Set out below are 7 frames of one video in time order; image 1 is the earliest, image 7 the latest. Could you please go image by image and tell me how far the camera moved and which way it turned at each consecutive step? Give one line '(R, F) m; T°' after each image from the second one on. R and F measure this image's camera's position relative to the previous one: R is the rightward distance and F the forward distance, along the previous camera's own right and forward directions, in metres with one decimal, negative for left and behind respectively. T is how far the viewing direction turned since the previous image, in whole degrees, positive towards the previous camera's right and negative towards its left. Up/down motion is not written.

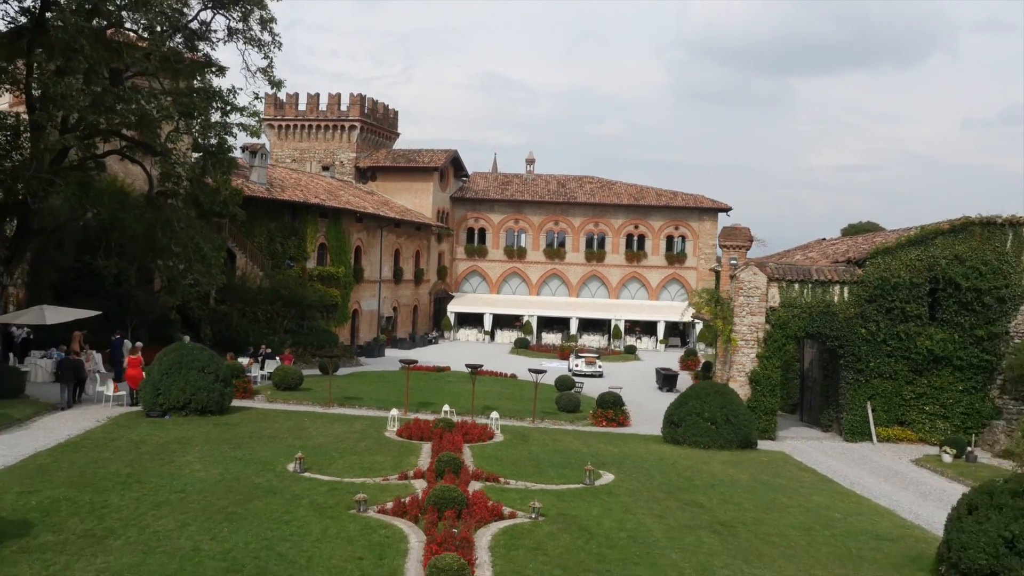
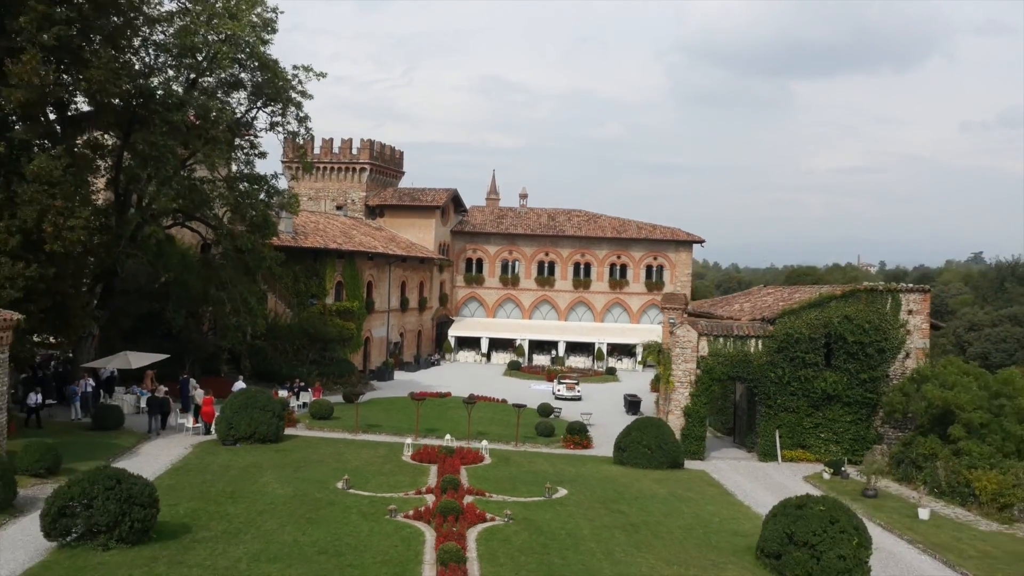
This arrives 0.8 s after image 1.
(+0.3, -4.0) m; 0°
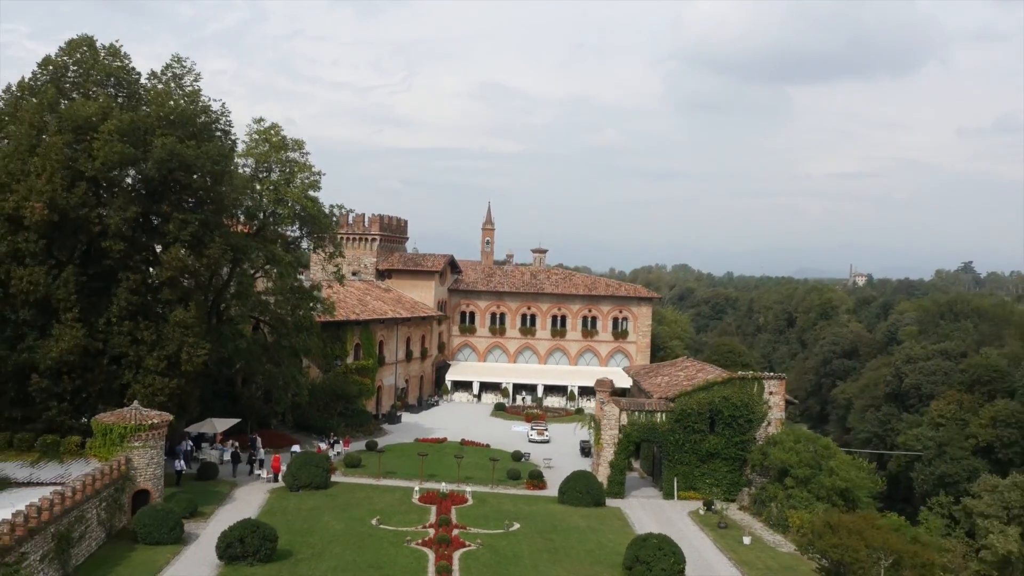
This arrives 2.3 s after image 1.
(+0.8, -7.6) m; 0°
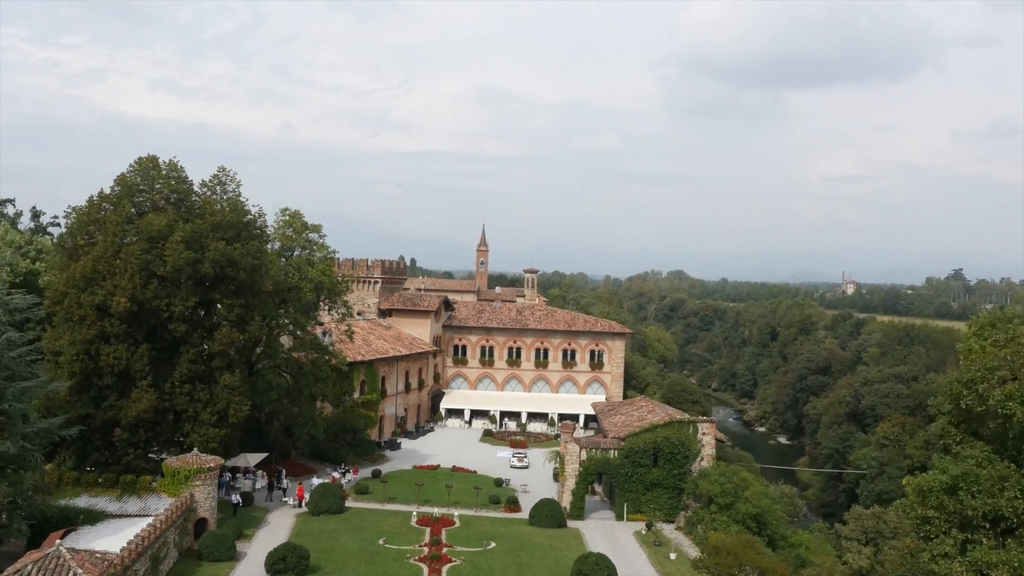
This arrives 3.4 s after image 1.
(+0.7, -5.8) m; 0°
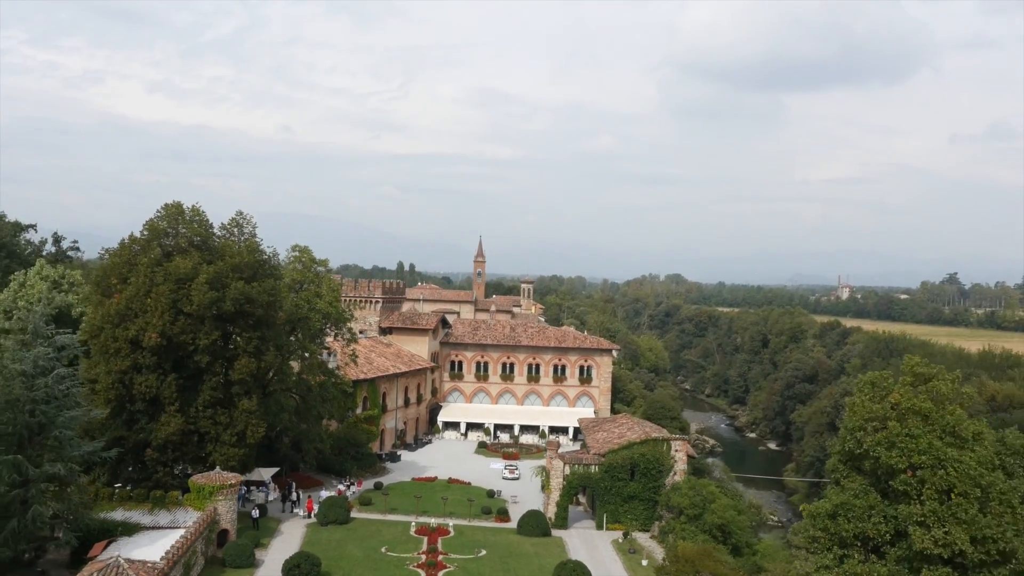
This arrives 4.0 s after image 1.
(+0.4, -3.2) m; 0°
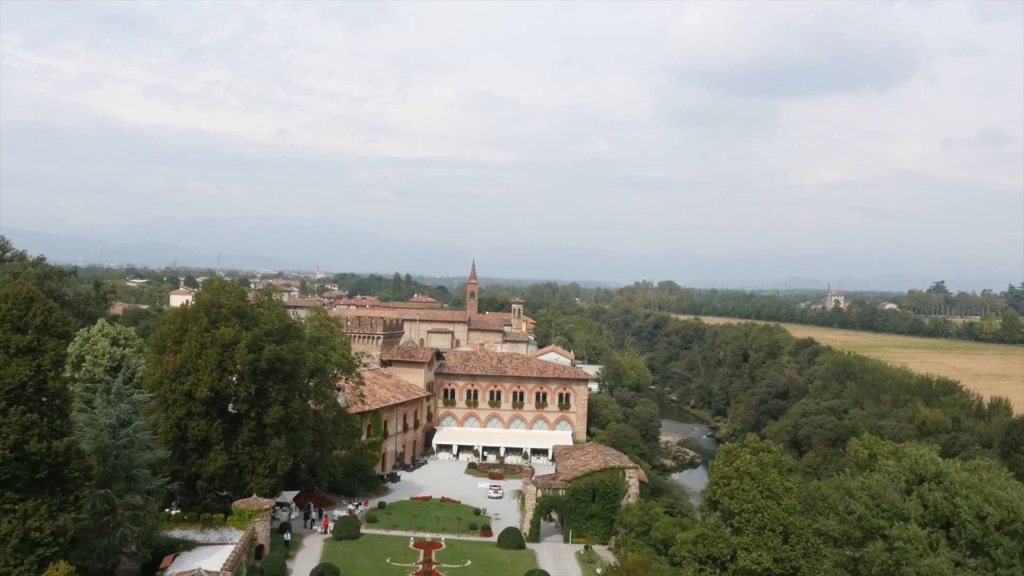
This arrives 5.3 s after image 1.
(+0.8, -7.3) m; 0°
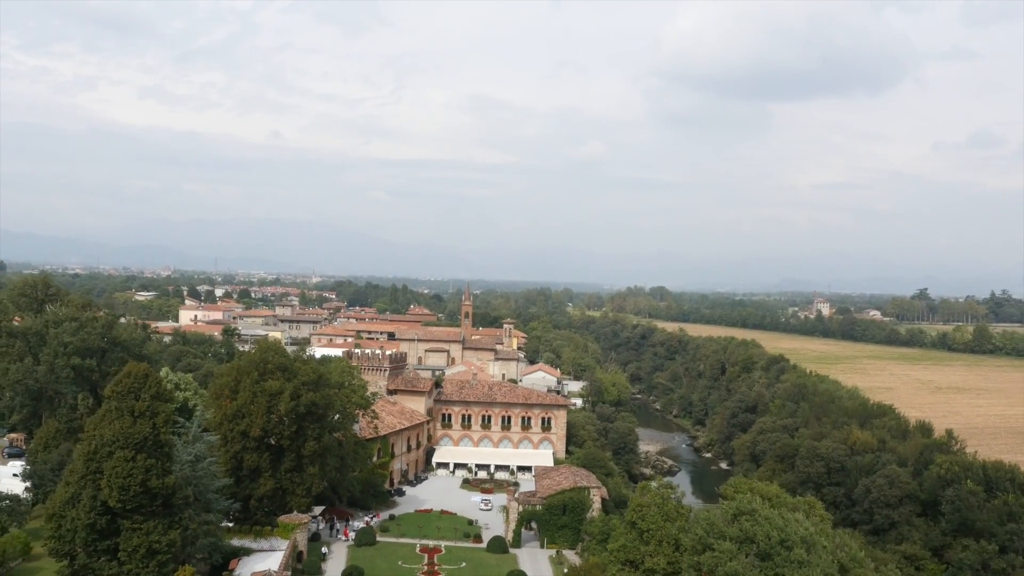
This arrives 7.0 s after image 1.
(+0.6, -10.1) m; 0°
